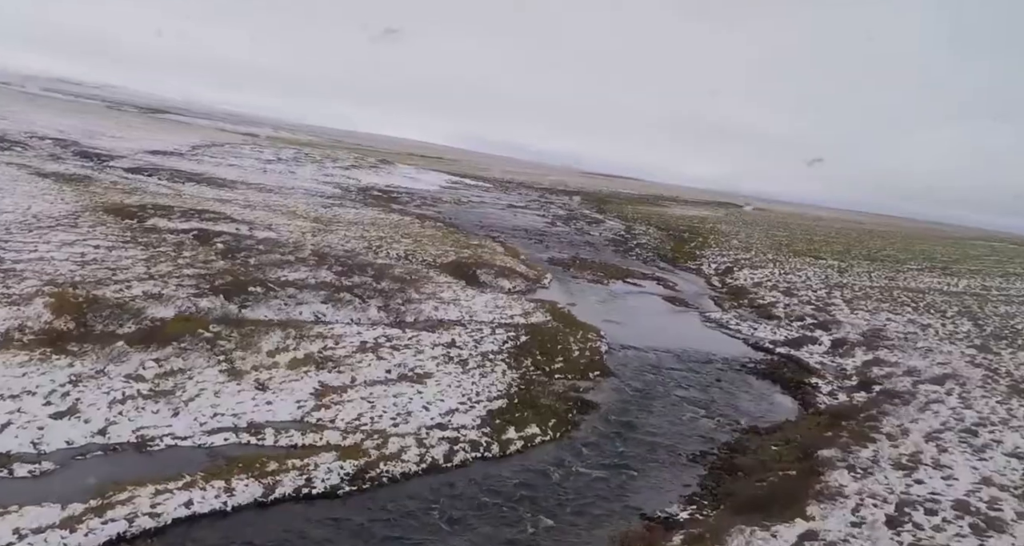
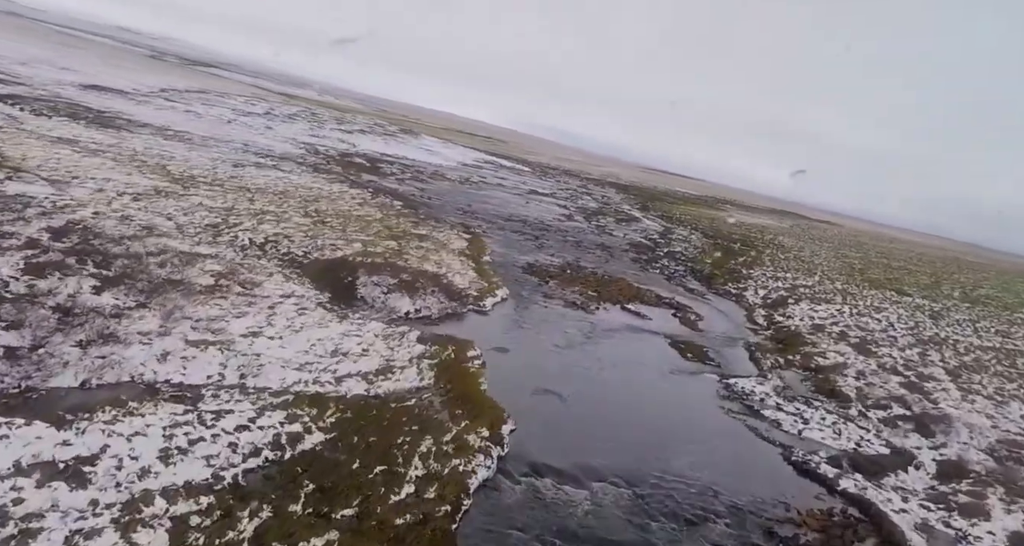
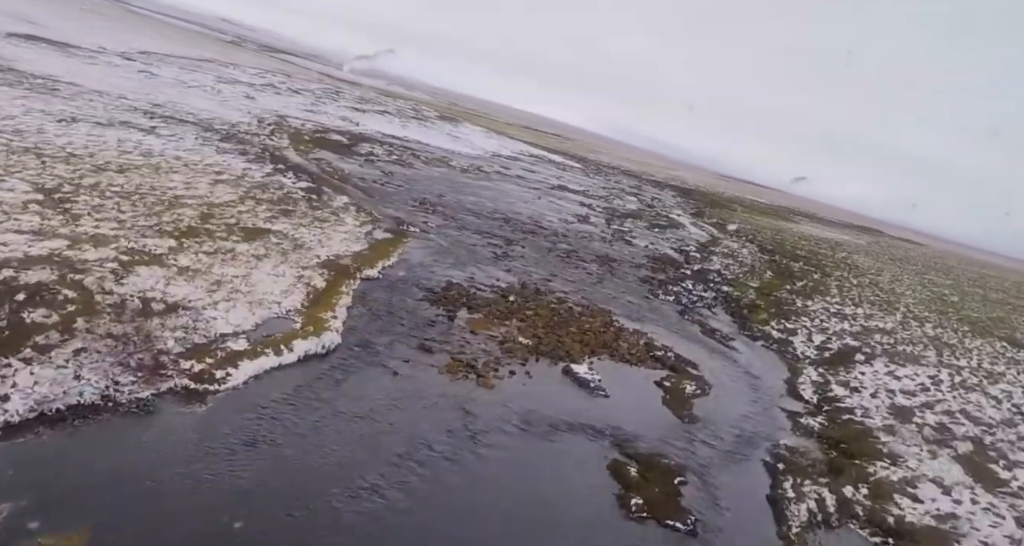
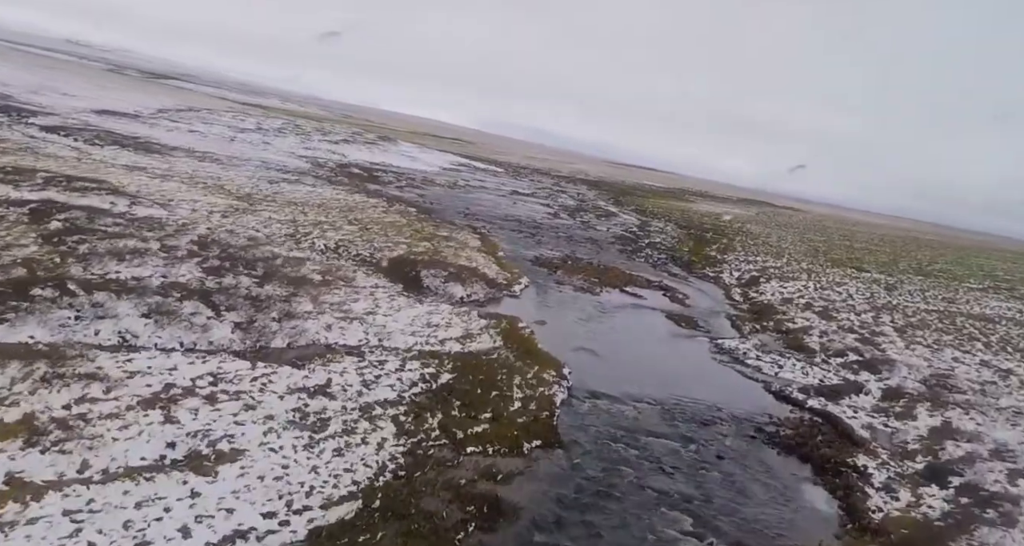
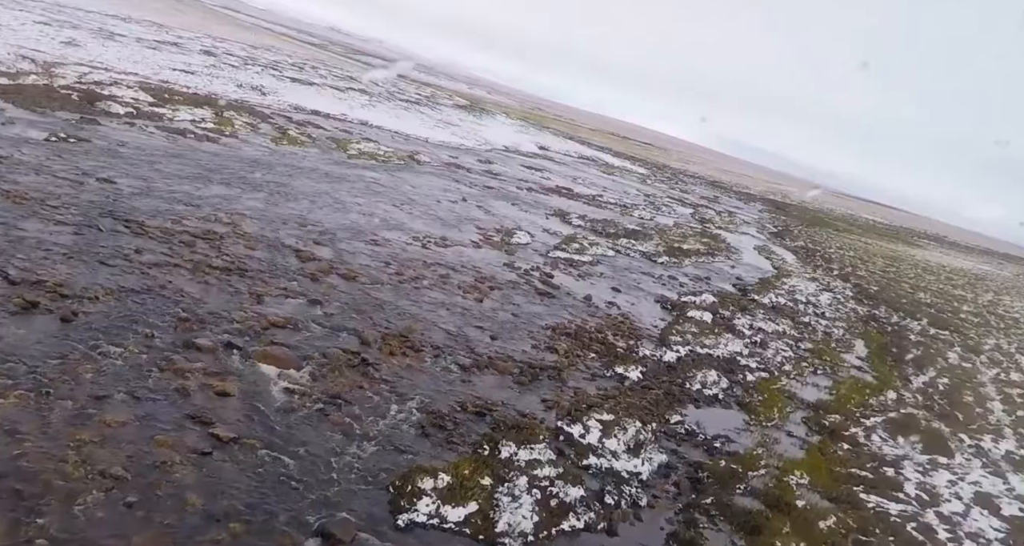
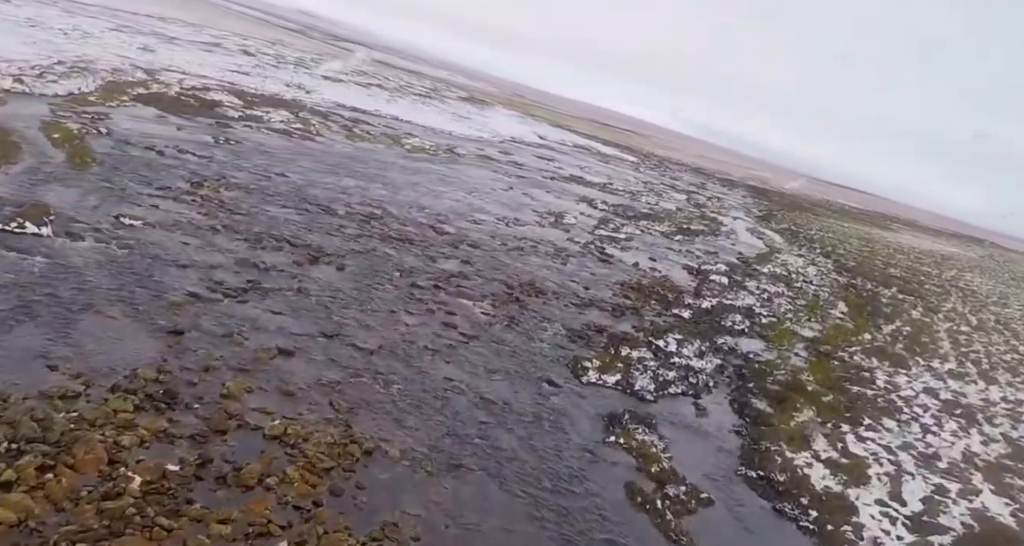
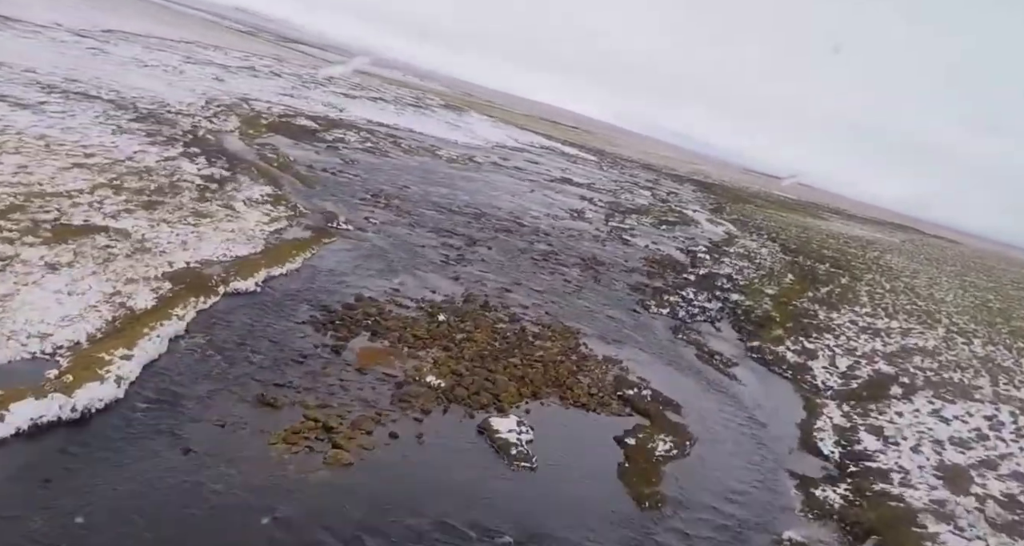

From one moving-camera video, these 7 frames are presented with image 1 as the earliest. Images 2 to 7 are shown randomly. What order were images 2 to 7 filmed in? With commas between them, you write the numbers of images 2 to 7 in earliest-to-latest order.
4, 2, 3, 7, 6, 5
